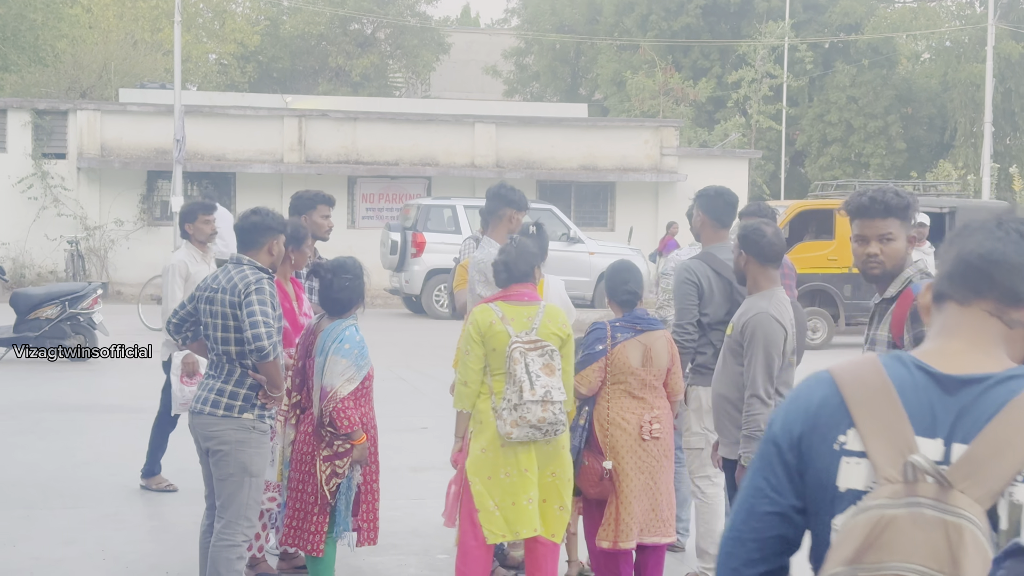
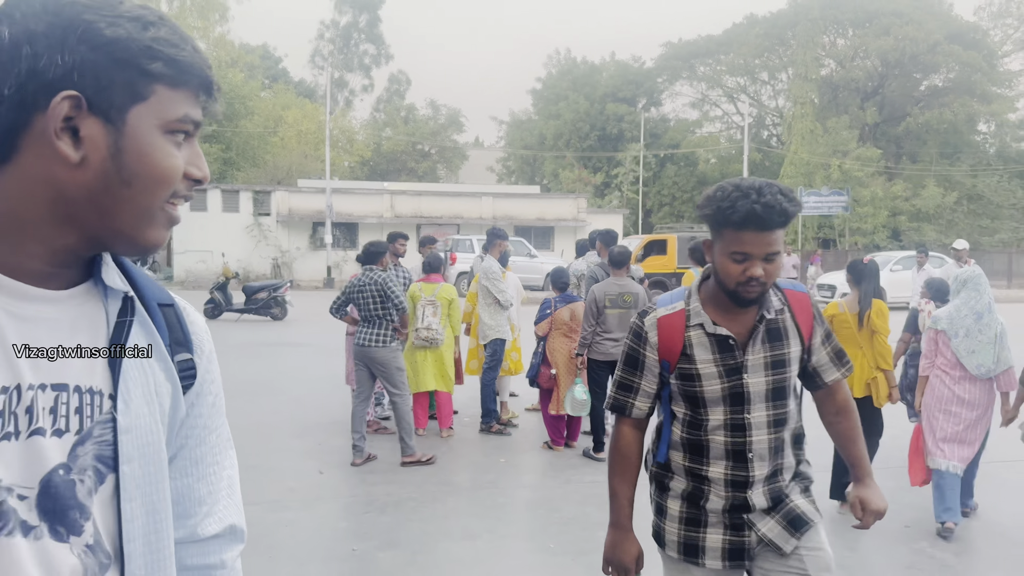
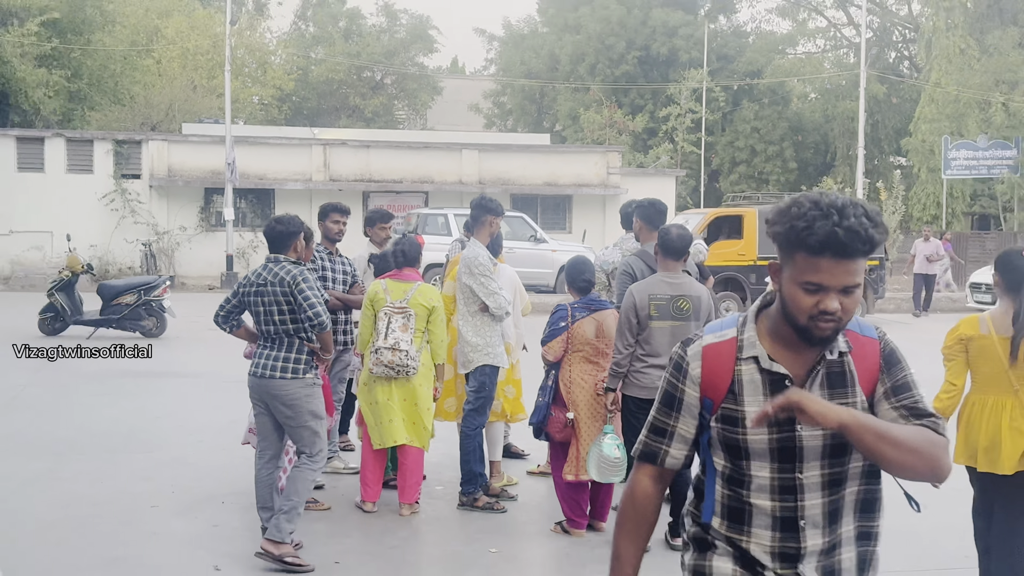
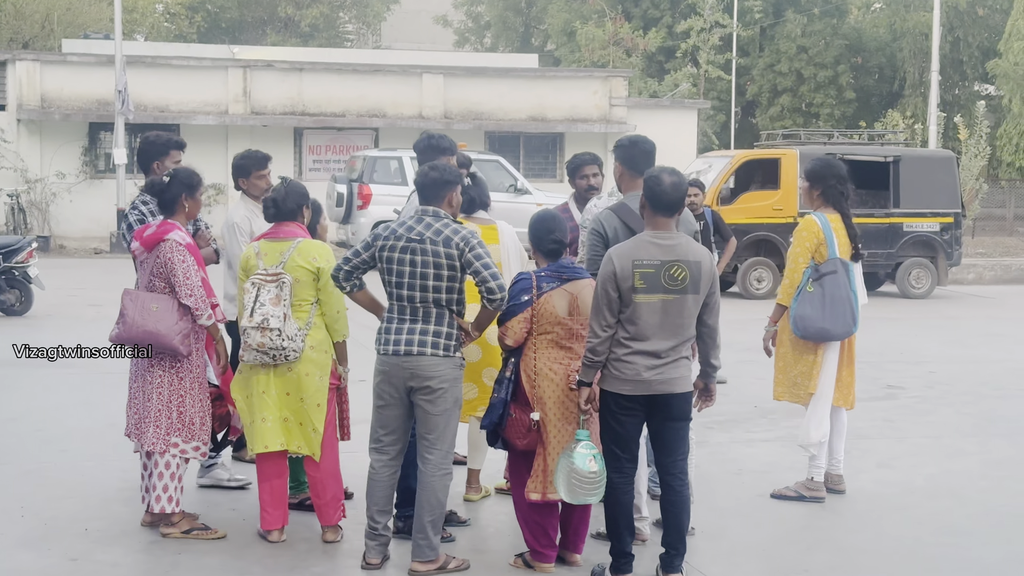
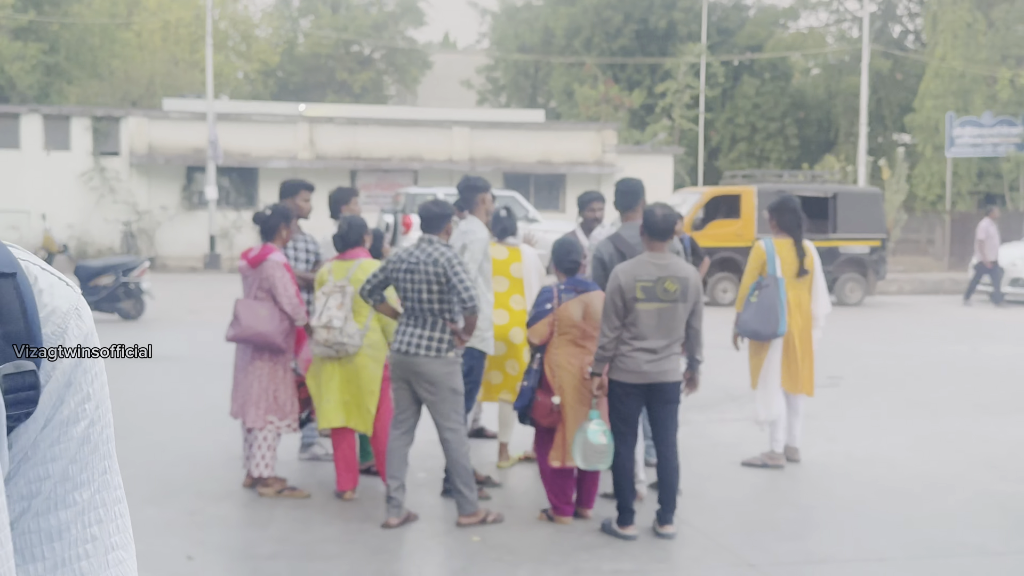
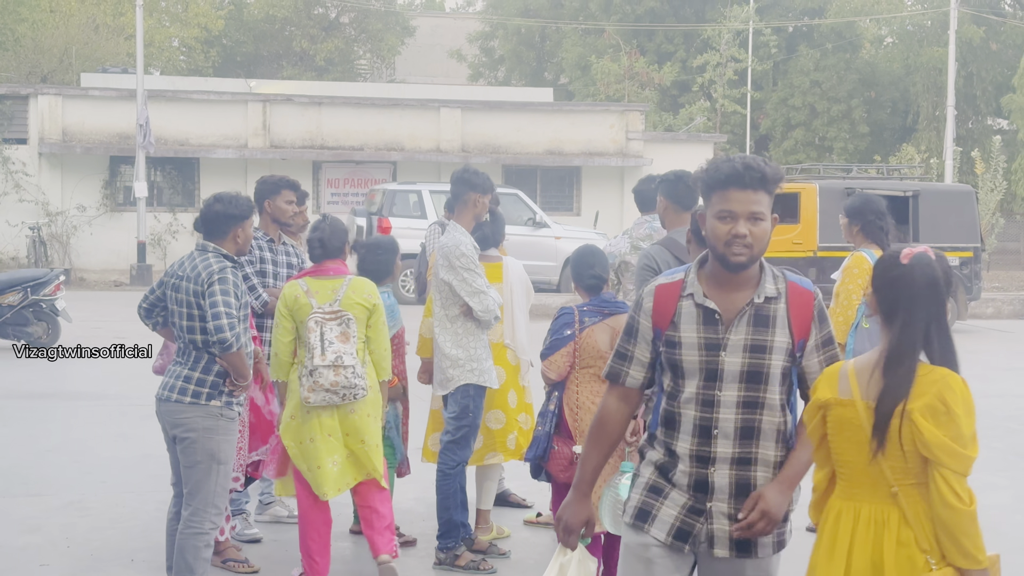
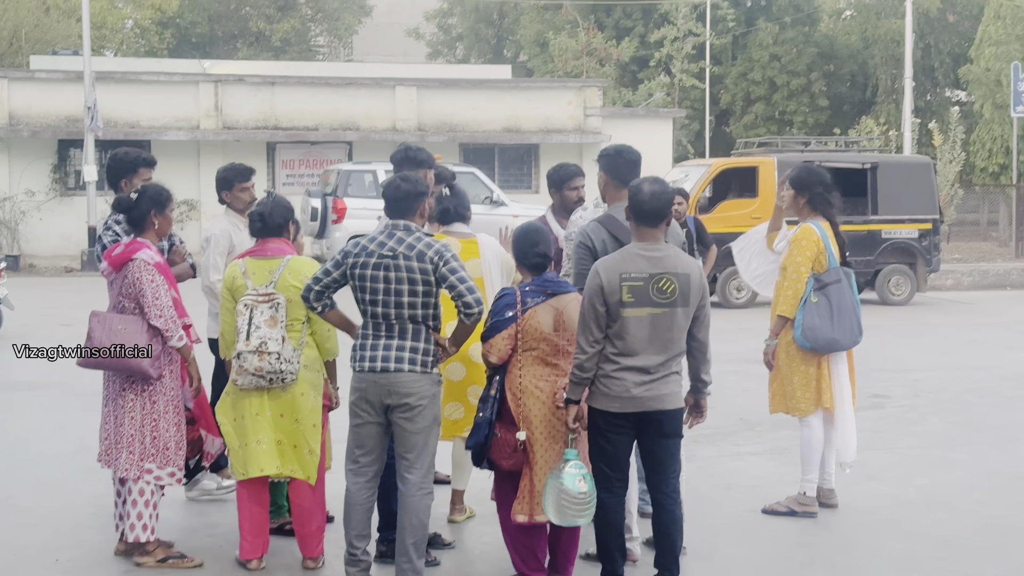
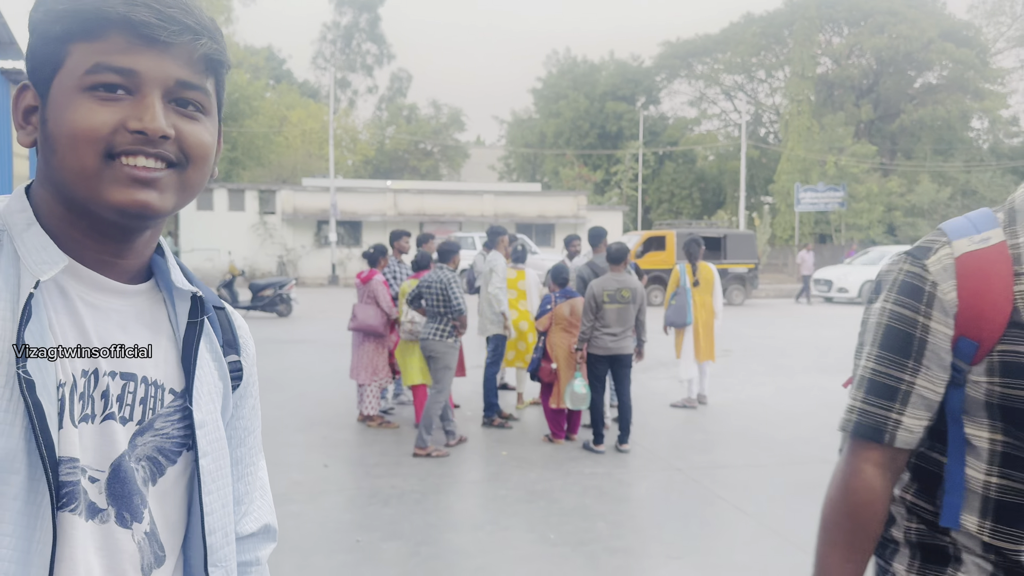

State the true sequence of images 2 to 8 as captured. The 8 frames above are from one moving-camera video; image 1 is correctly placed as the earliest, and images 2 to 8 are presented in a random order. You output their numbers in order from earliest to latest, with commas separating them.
6, 3, 2, 8, 5, 4, 7
